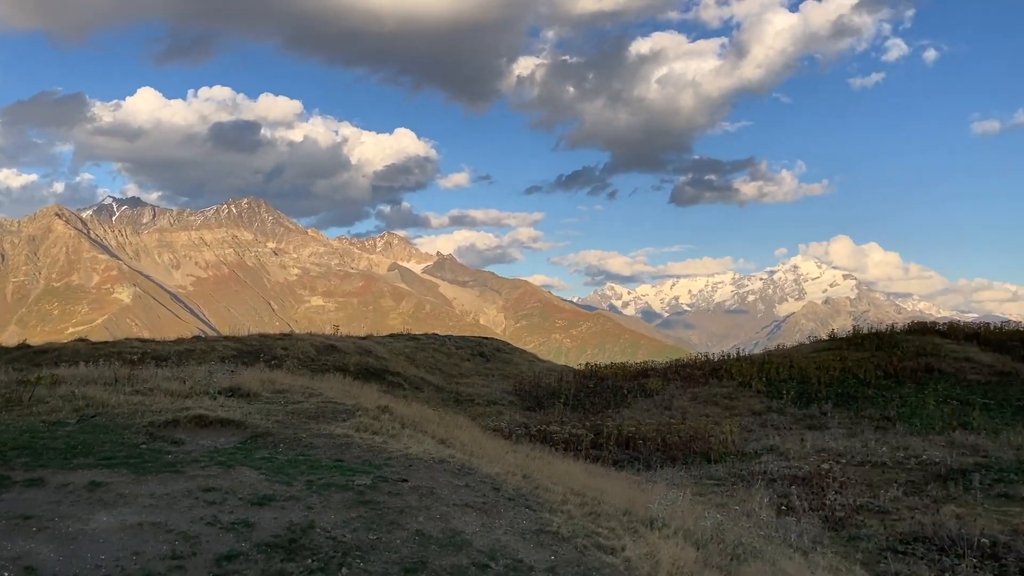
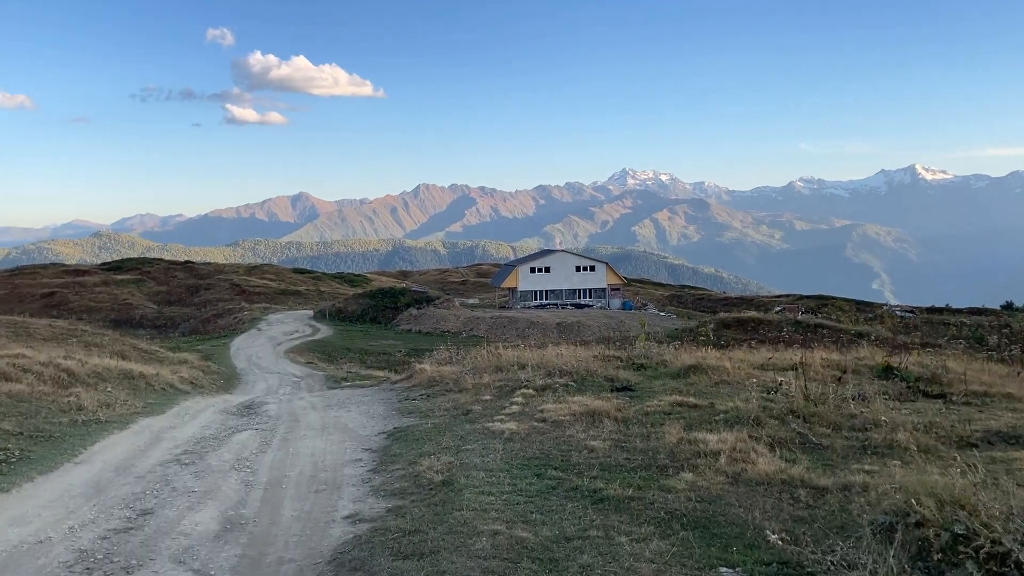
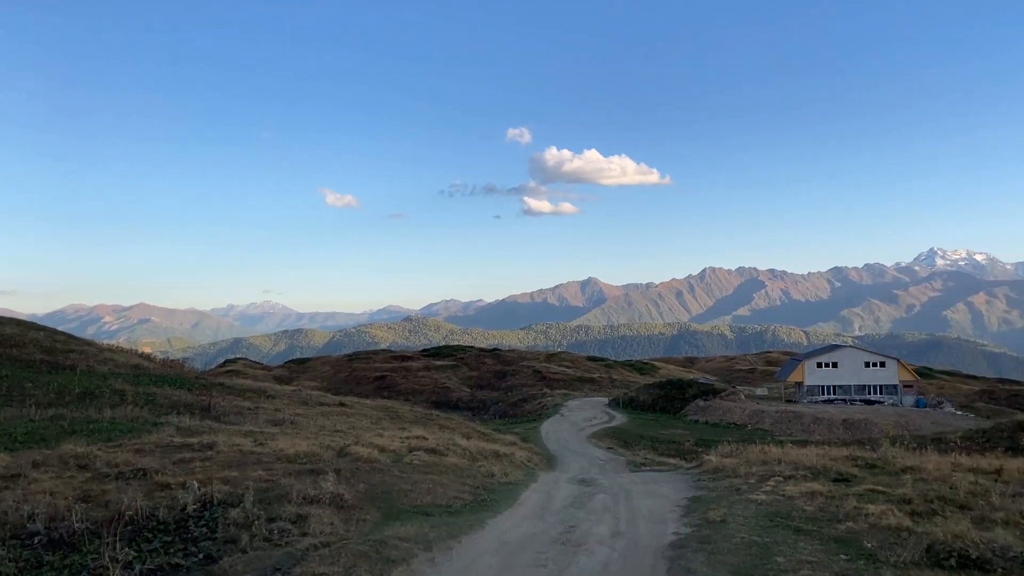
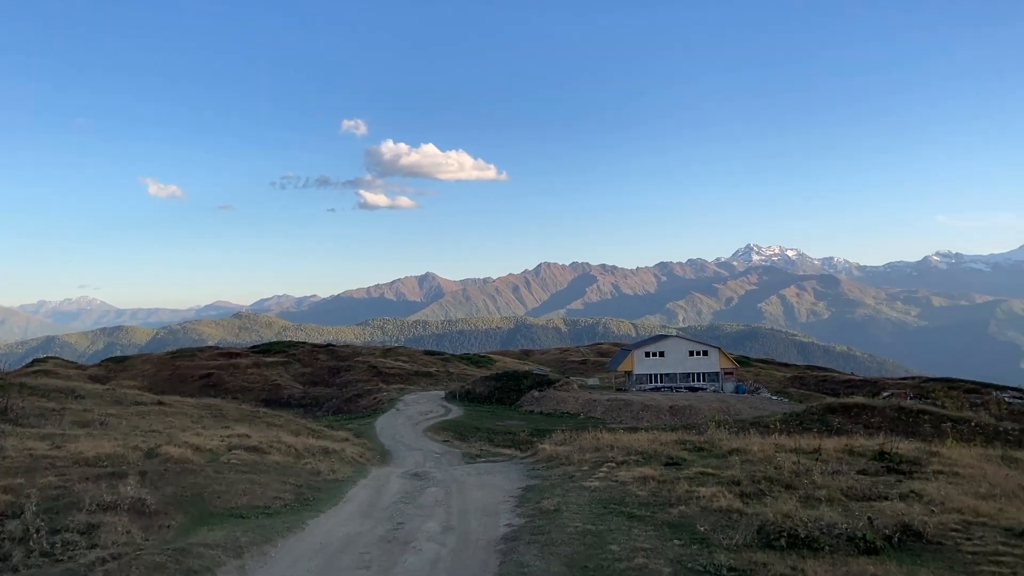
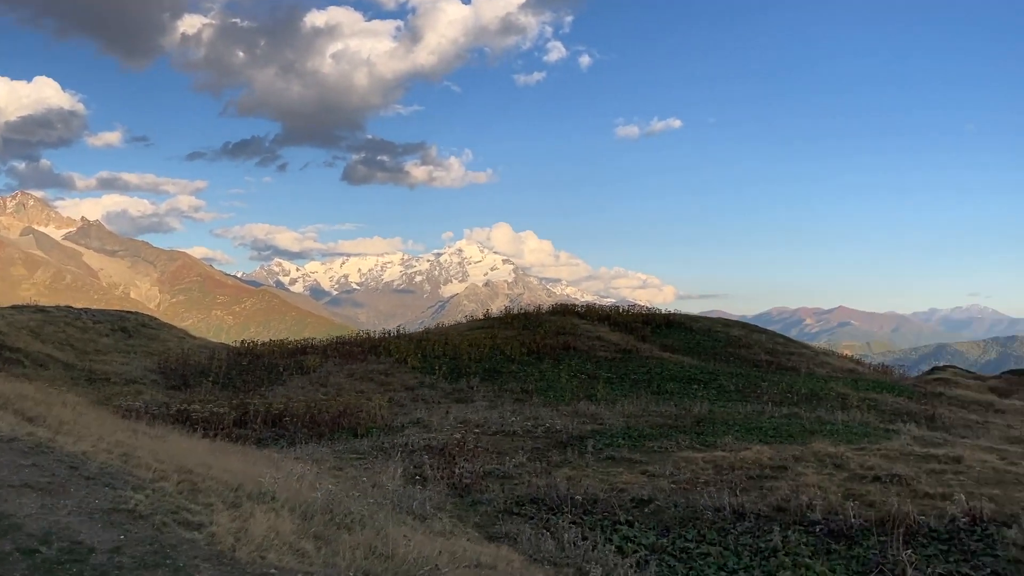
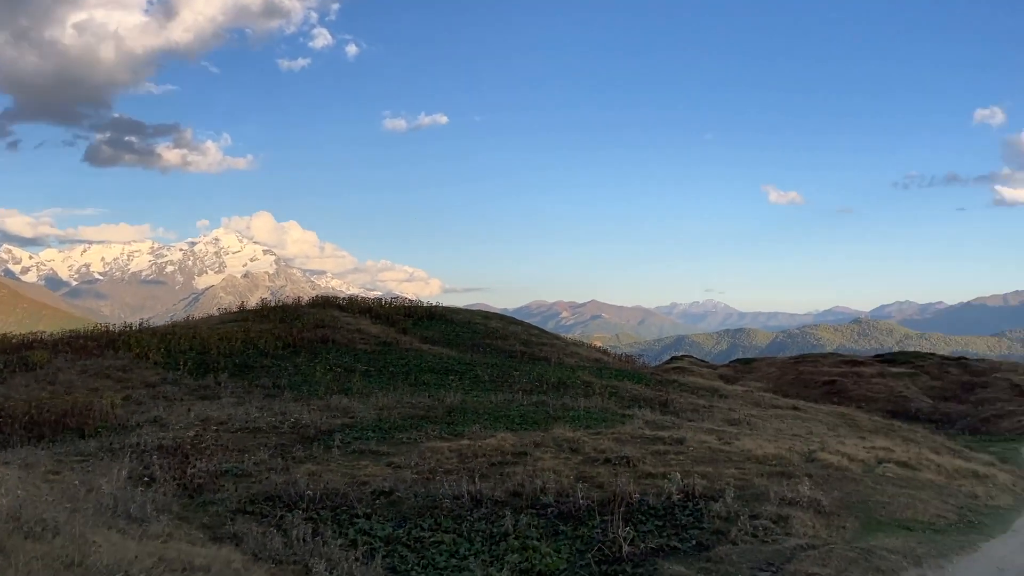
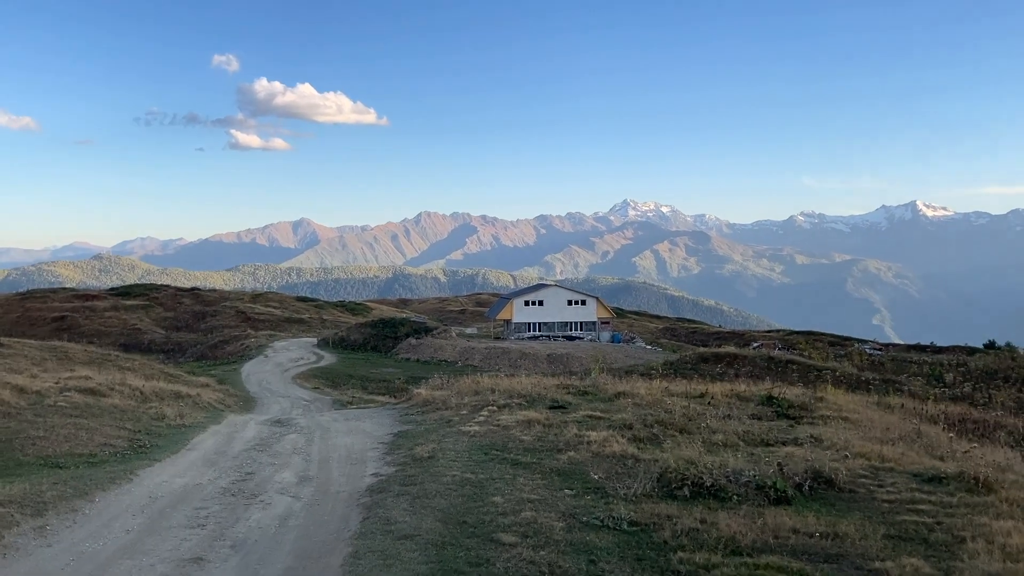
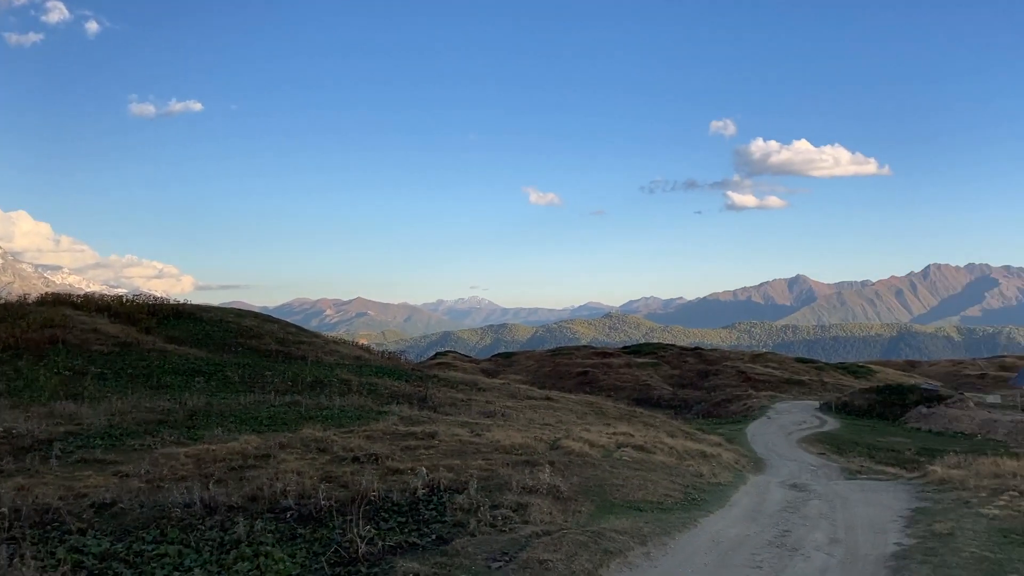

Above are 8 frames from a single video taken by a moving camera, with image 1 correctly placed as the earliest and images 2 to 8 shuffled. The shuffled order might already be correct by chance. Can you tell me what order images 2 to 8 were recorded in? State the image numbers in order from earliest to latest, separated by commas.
5, 6, 8, 3, 4, 7, 2
